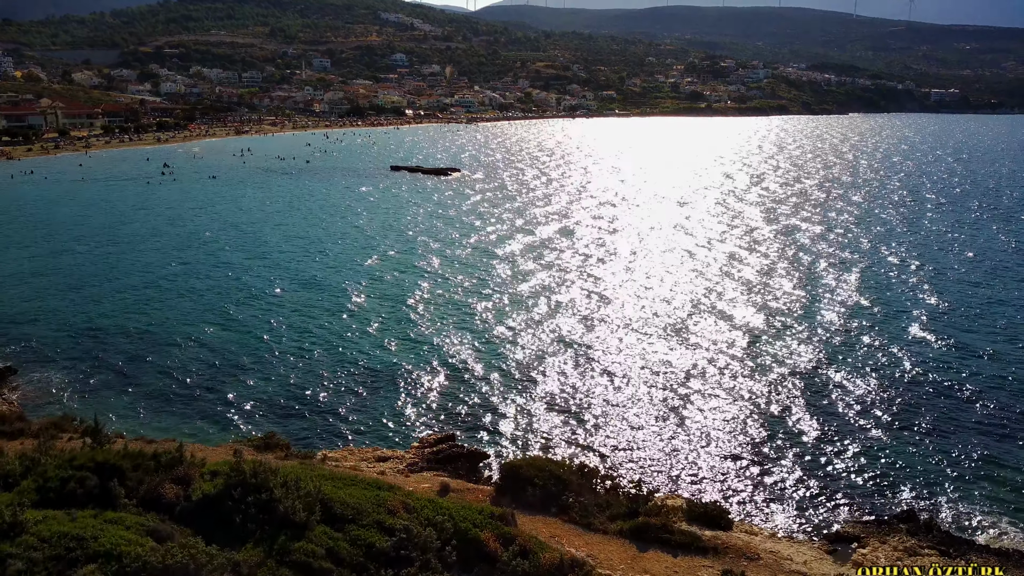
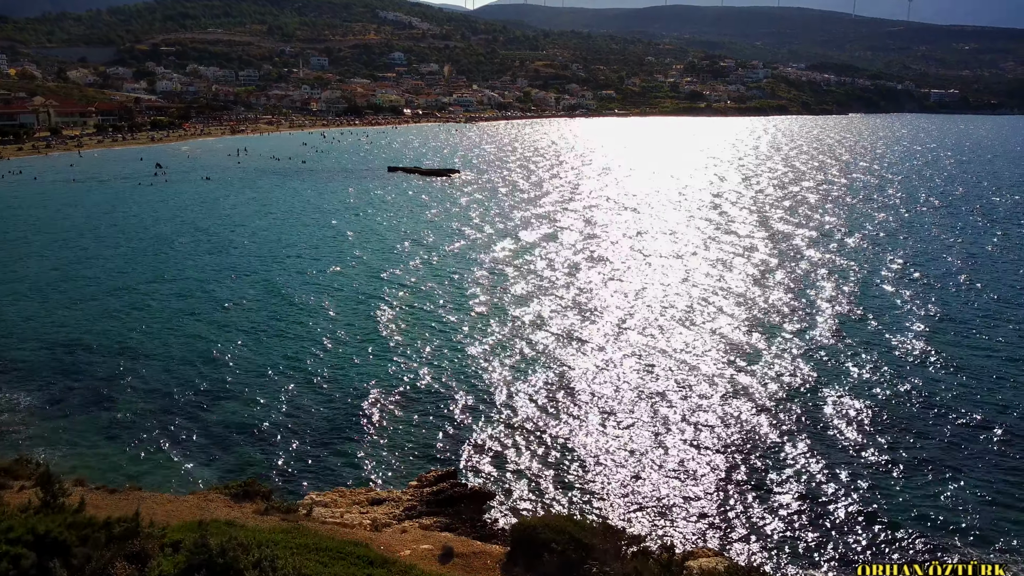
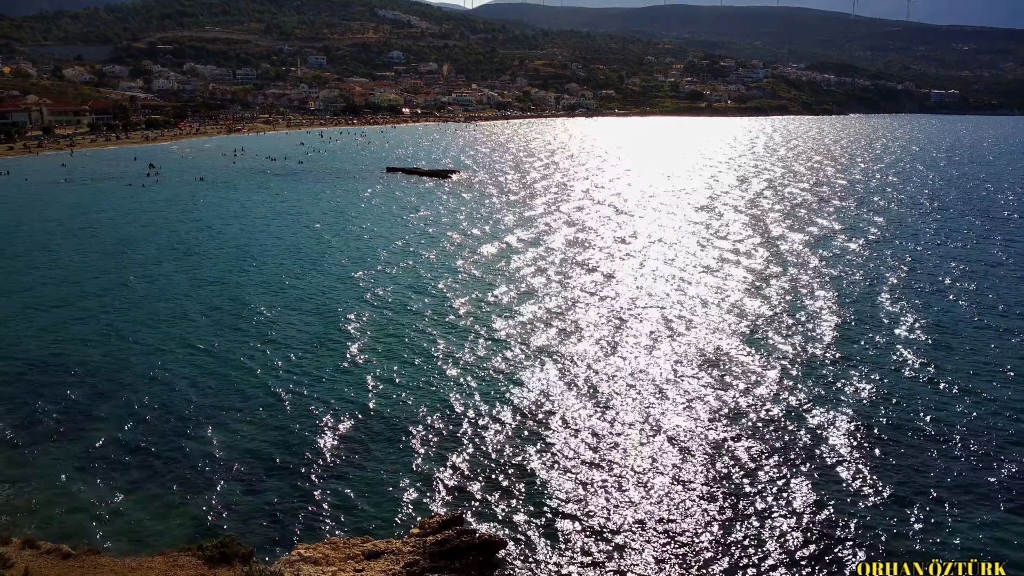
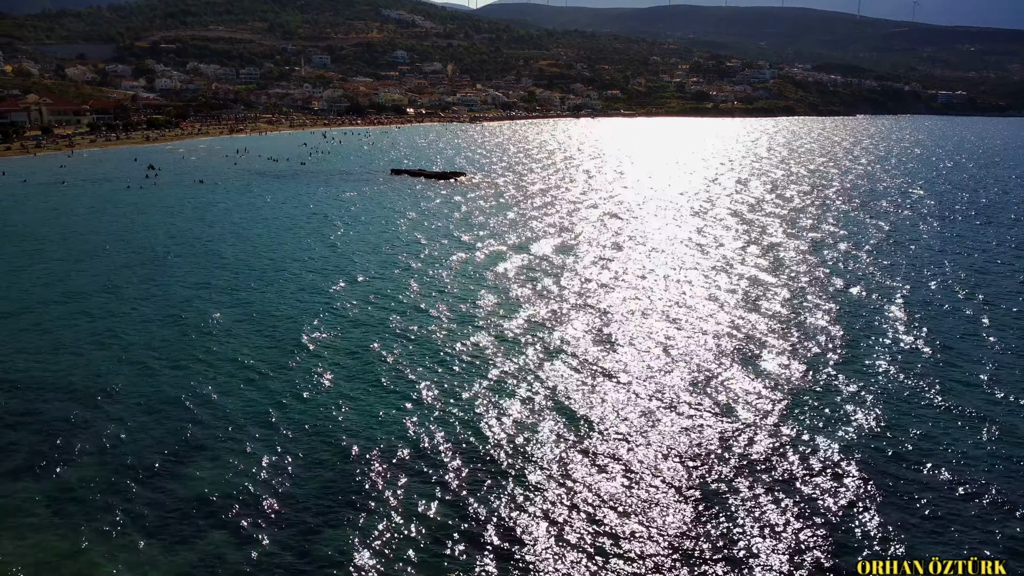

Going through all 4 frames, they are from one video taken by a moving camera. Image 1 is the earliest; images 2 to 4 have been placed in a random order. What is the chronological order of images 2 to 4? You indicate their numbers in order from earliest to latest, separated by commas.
2, 3, 4
